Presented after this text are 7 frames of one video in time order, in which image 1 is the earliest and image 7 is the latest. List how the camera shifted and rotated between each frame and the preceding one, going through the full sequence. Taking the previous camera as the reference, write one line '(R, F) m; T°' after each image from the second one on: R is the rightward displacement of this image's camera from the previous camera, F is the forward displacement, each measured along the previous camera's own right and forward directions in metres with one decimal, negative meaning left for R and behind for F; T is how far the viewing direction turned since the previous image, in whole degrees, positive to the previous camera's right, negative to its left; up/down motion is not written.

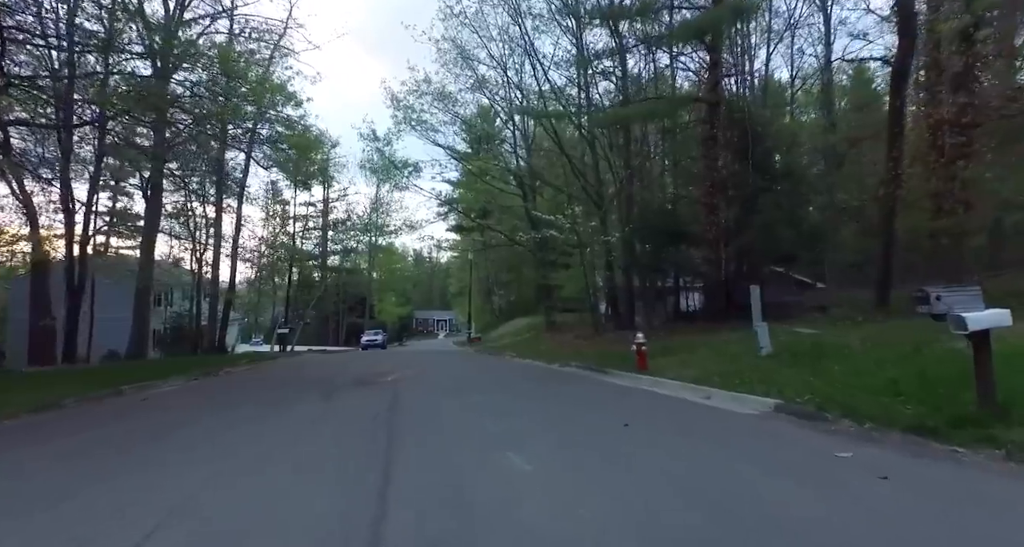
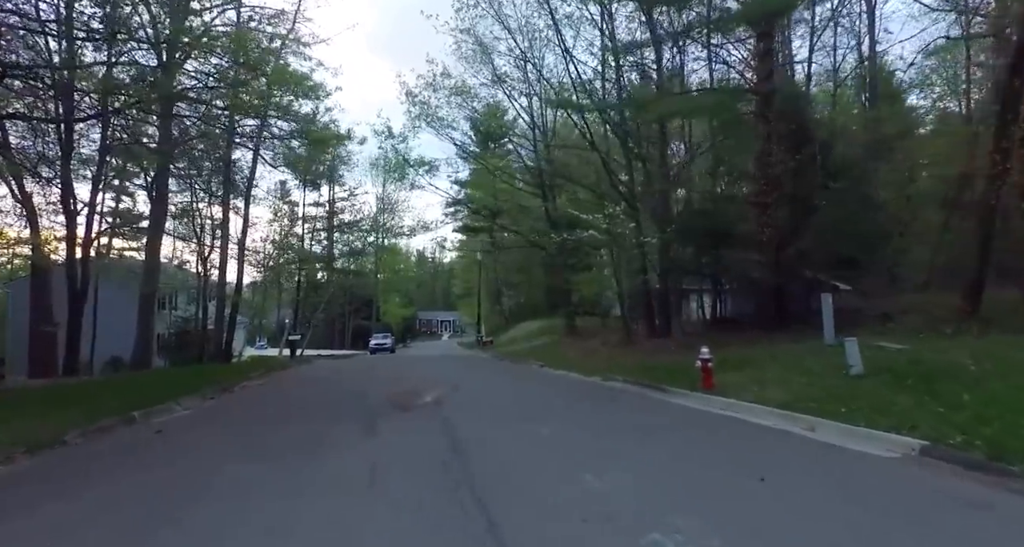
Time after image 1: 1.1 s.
(-1.0, +1.4) m; 0°
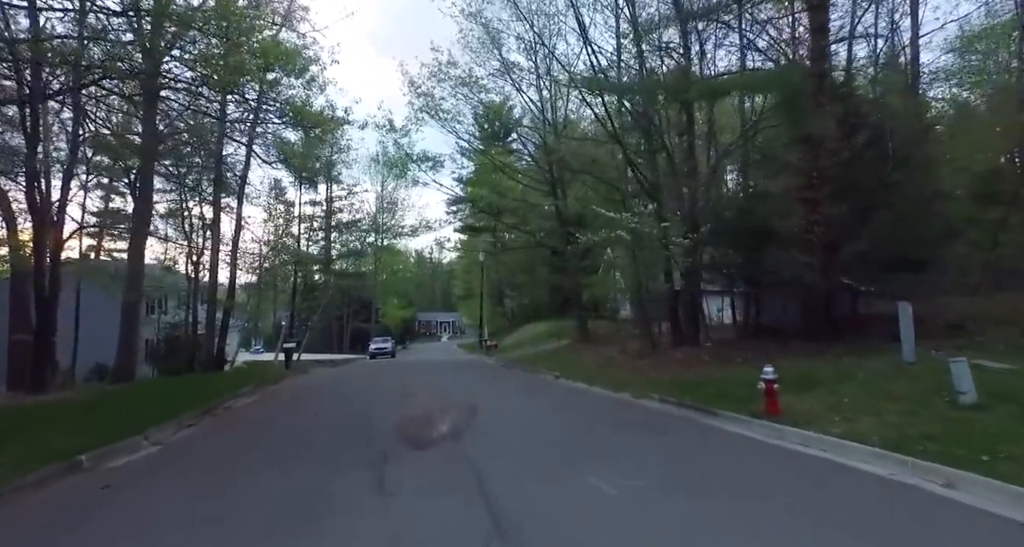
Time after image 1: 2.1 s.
(-0.6, +2.0) m; 0°
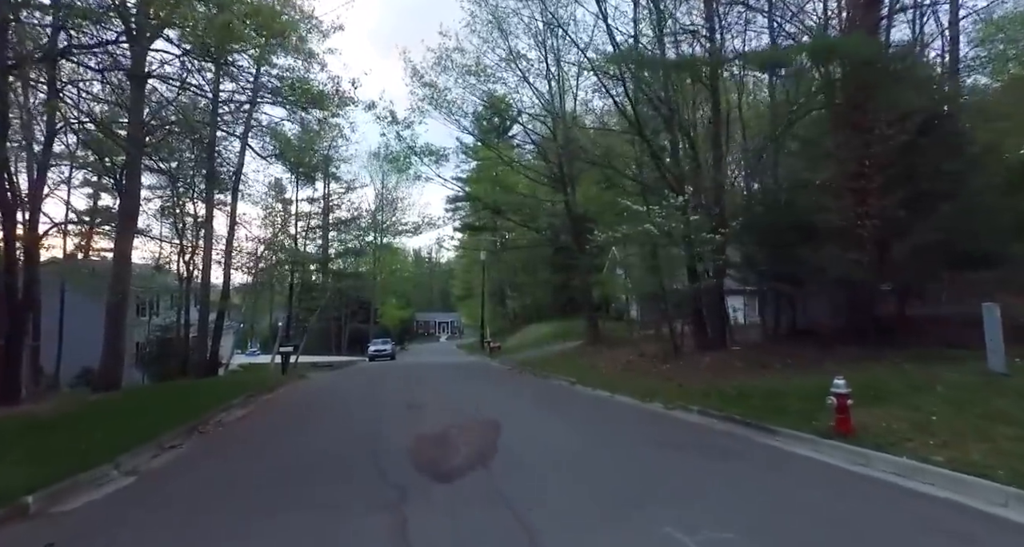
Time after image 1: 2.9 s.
(-0.5, +1.5) m; 0°
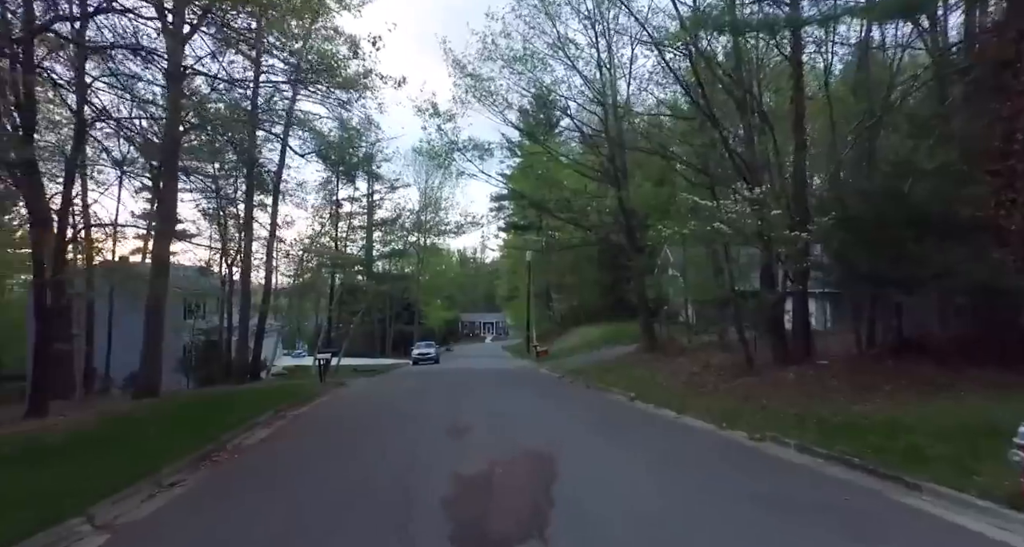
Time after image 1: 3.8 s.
(-0.2, +2.0) m; -4°
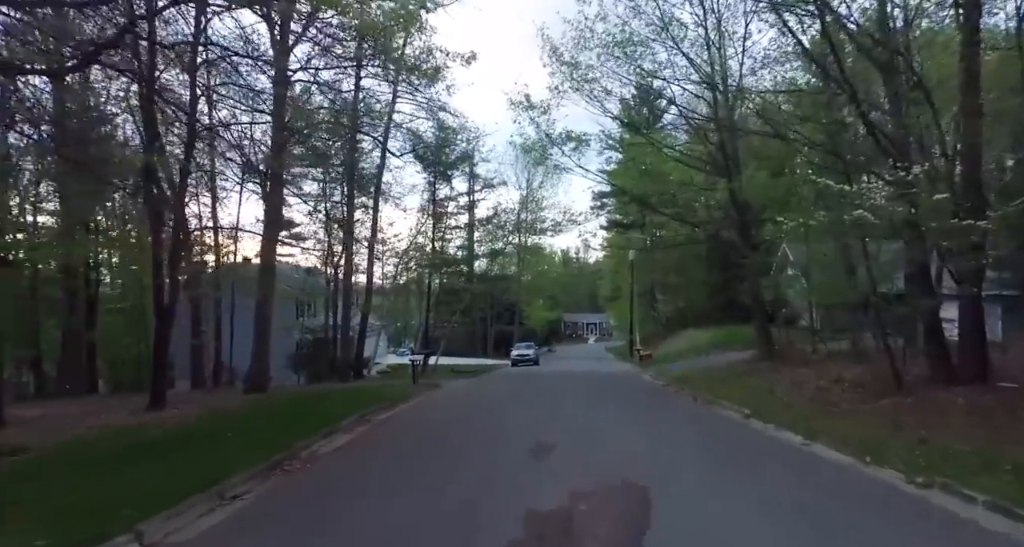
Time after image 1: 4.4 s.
(+0.2, +1.4) m; -10°
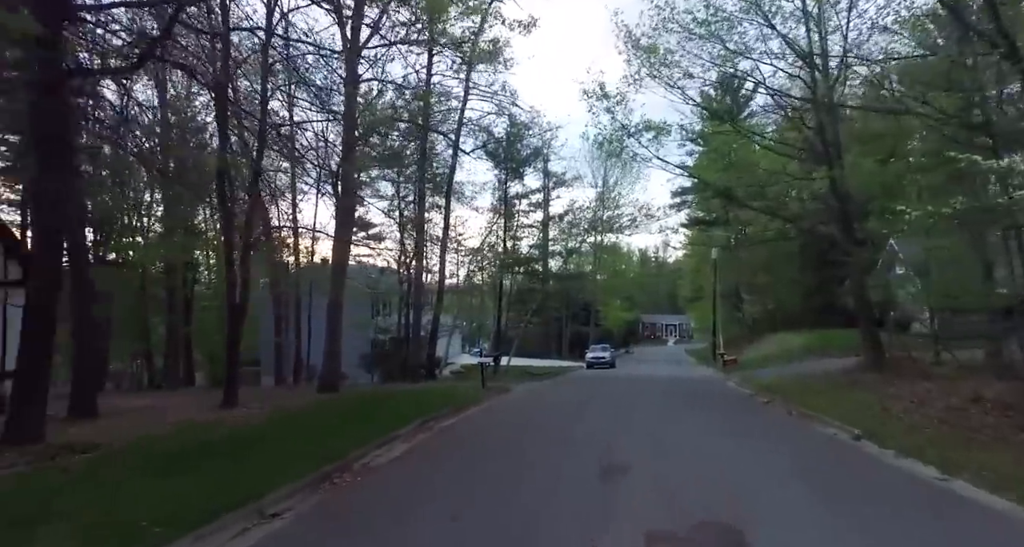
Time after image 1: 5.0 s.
(+0.1, +1.3) m; -7°
